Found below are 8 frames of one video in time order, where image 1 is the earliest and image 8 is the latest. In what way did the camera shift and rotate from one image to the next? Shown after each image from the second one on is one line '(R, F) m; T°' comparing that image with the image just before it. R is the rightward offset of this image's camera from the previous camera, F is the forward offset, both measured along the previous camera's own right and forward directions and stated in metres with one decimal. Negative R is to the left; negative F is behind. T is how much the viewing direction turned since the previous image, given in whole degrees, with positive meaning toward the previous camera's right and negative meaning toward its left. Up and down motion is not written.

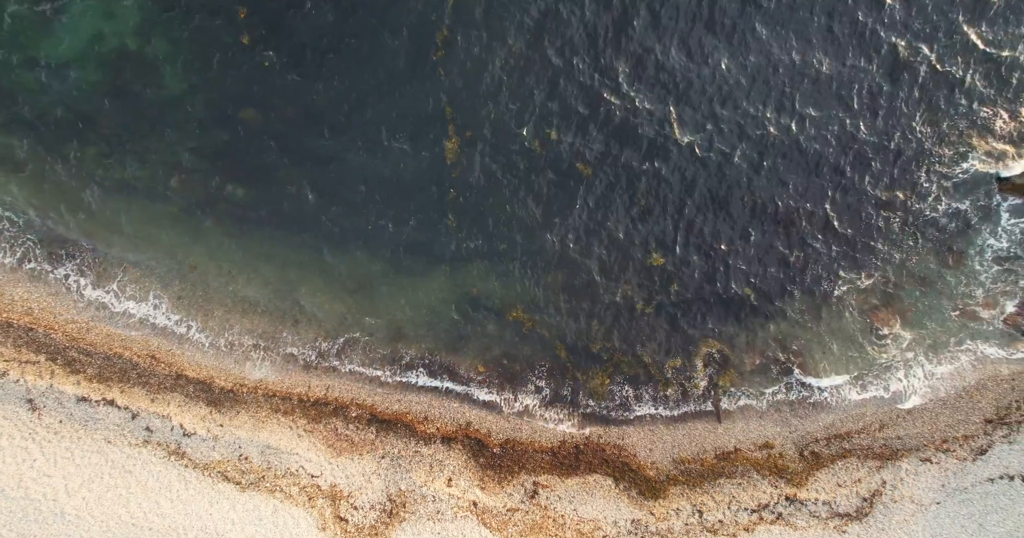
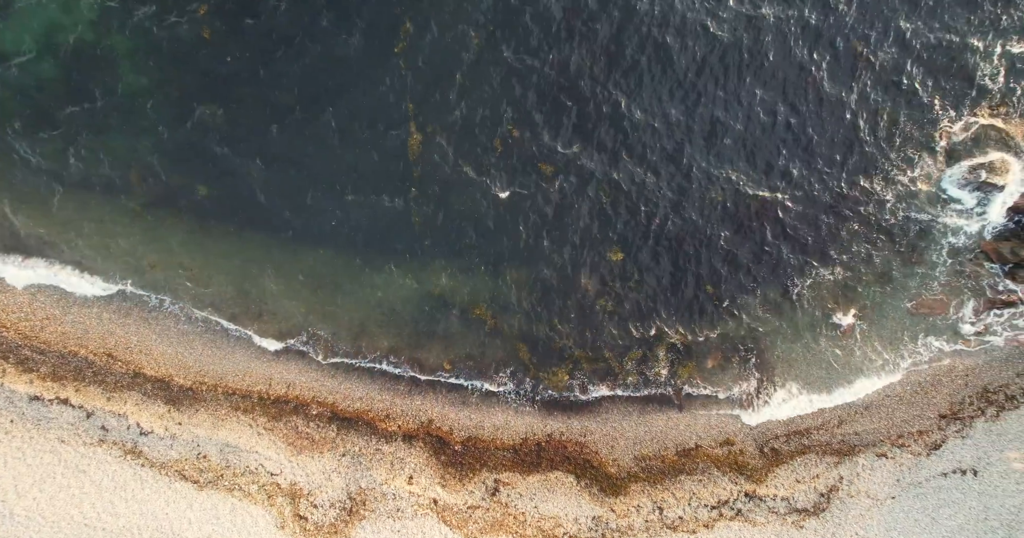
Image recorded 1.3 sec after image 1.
(+1.2, -0.1) m; +1°
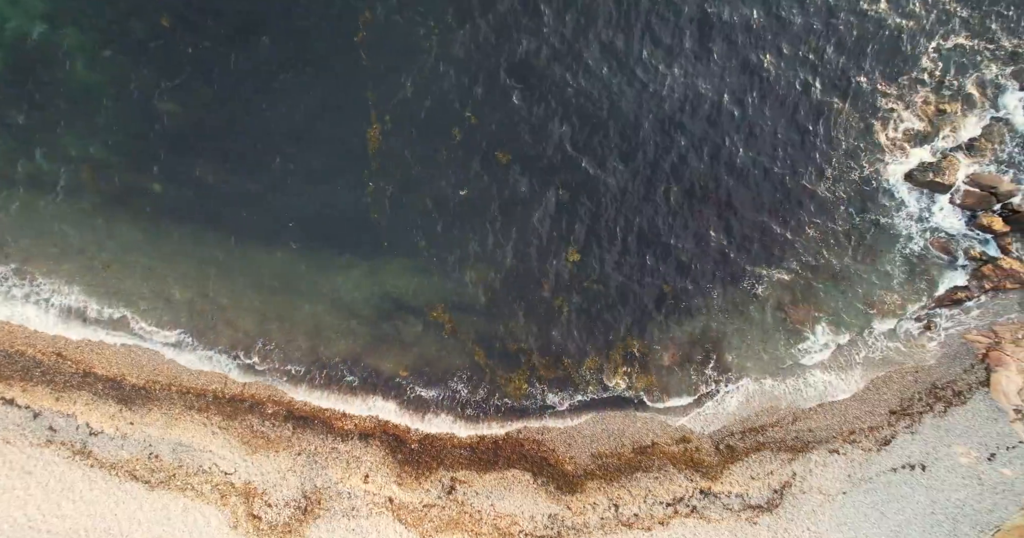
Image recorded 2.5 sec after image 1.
(+1.3, 0.0) m; +1°
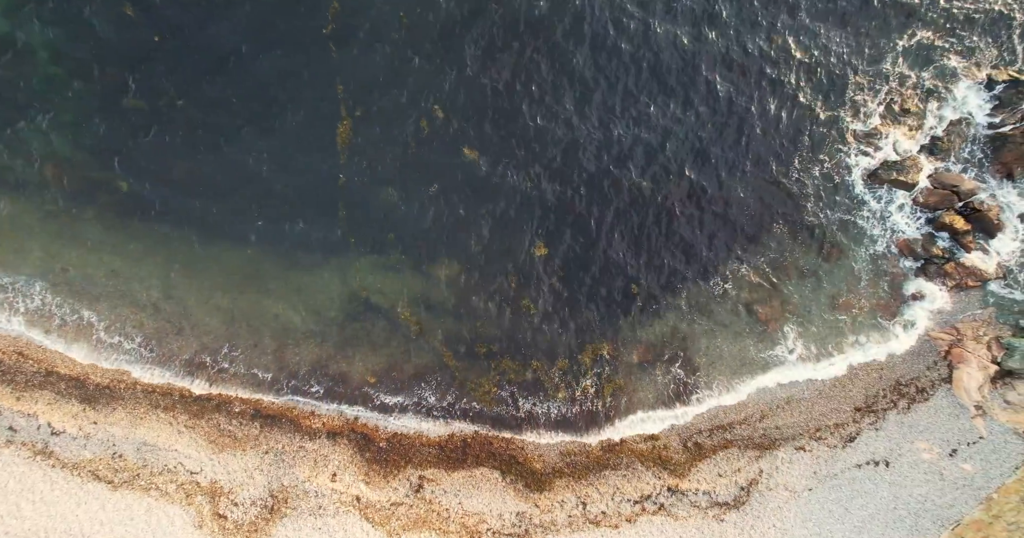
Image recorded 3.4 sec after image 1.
(+0.9, 0.0) m; +1°
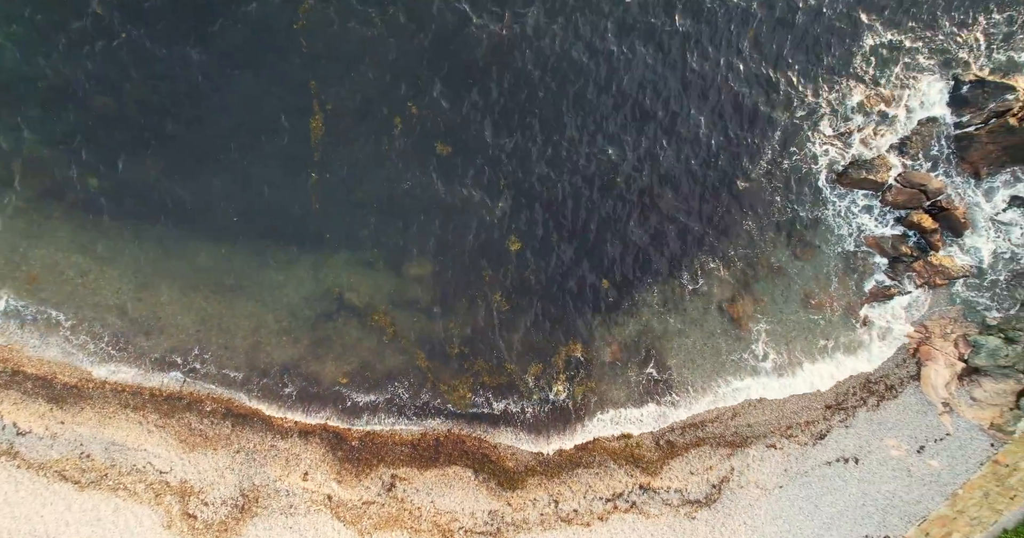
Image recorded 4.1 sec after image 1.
(+0.8, 0.0) m; +1°
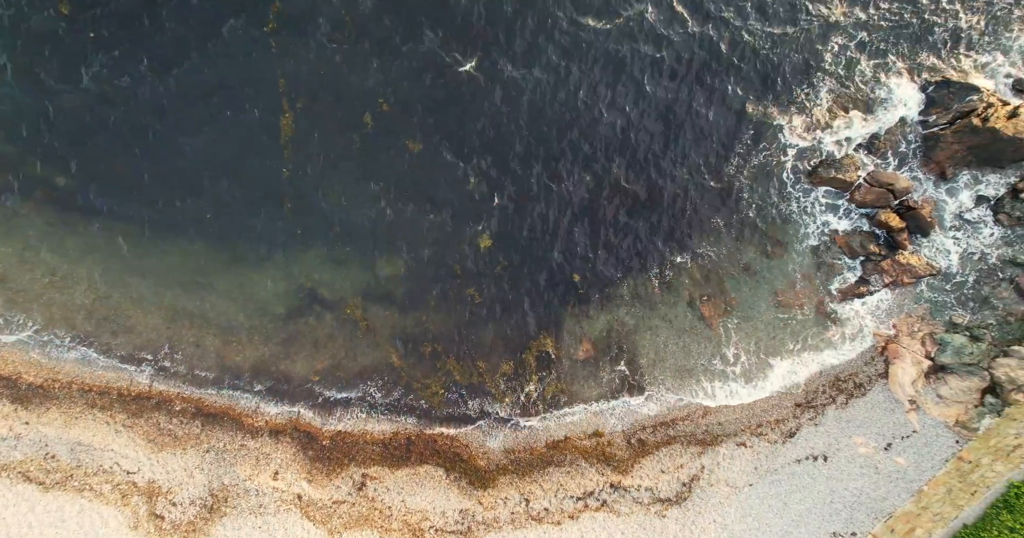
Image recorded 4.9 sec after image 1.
(+0.8, 0.0) m; +1°
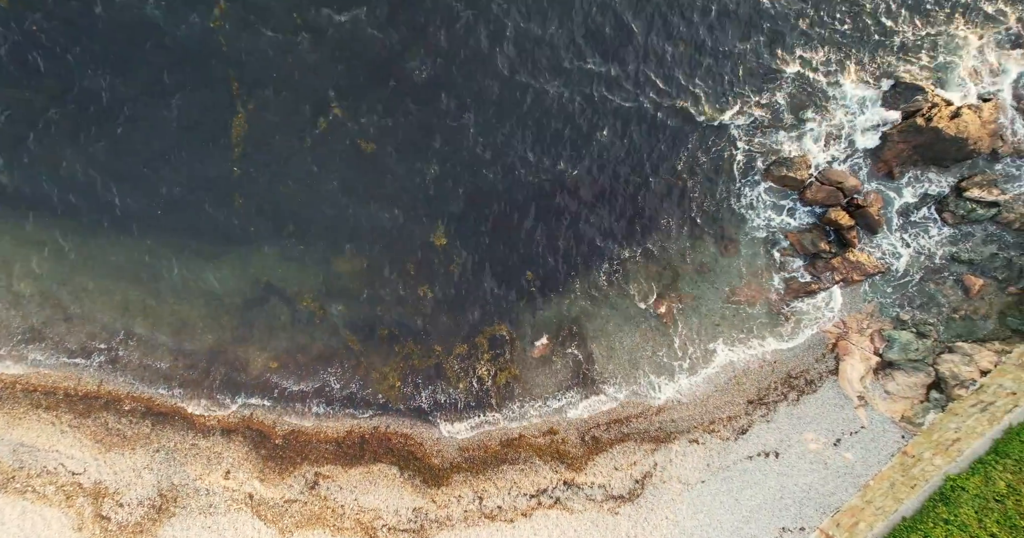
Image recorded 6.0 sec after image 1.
(+1.3, 0.0) m; +1°
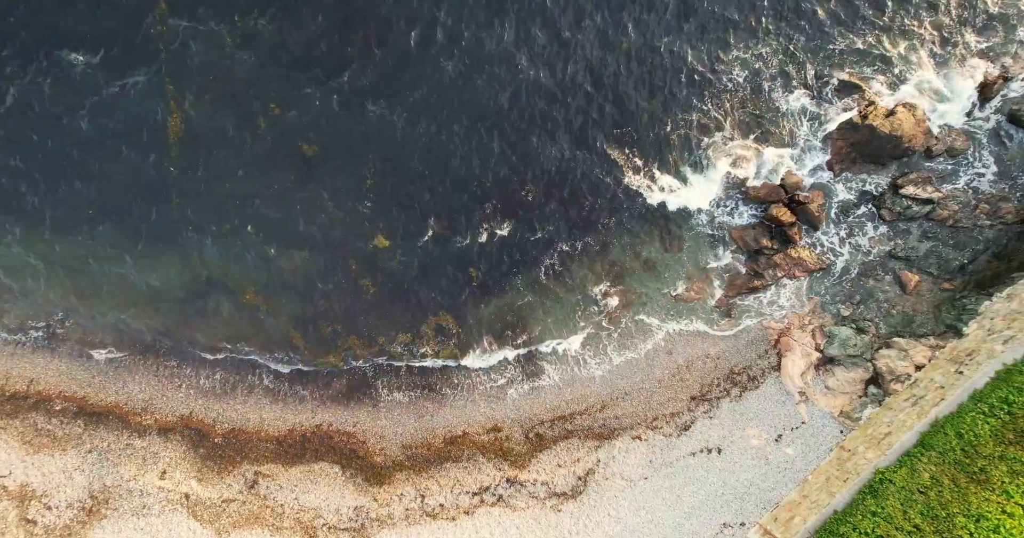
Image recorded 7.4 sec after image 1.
(+1.5, +0.2) m; +2°
